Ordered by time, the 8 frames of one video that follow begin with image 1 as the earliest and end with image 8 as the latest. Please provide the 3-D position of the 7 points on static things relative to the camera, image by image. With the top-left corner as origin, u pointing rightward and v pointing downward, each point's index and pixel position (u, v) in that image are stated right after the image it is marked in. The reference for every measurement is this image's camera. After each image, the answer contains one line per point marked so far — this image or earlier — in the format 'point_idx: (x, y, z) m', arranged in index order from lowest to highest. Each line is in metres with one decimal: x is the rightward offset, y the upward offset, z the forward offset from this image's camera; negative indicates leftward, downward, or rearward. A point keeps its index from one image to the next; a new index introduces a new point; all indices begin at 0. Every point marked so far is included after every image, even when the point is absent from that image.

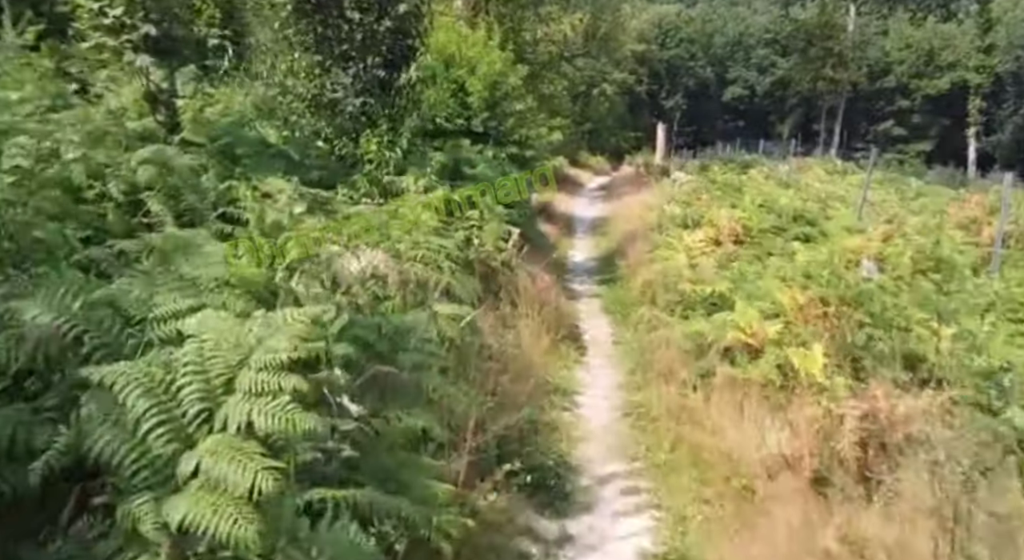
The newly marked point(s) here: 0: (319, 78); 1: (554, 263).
0: (-2.3, +2.5, +9.6) m
1: (+0.6, +0.3, +12.6) m
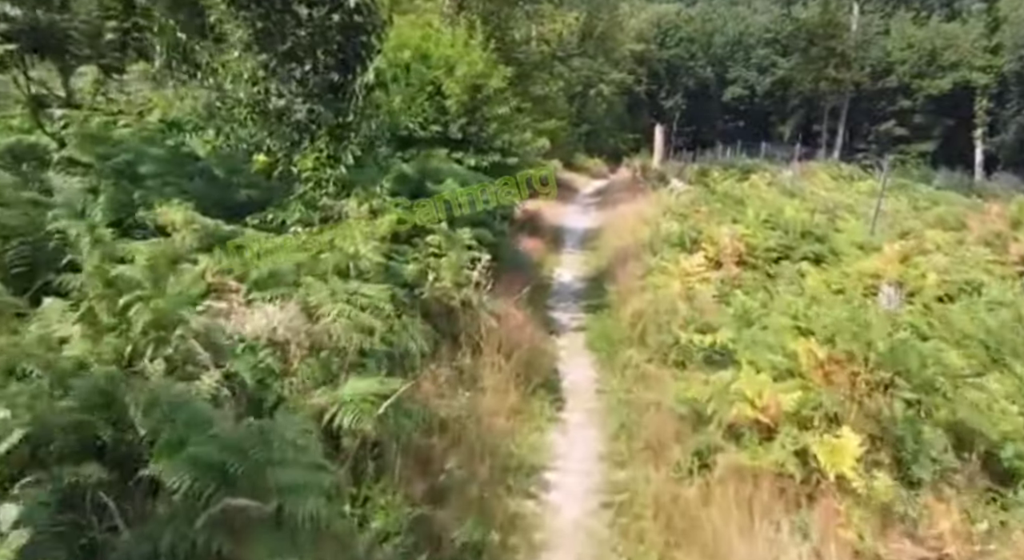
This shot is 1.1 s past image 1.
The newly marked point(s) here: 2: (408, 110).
0: (-2.6, +2.2, +8.3) m
1: (+0.3, -0.1, +11.2) m
2: (-1.8, +2.9, +13.0) m
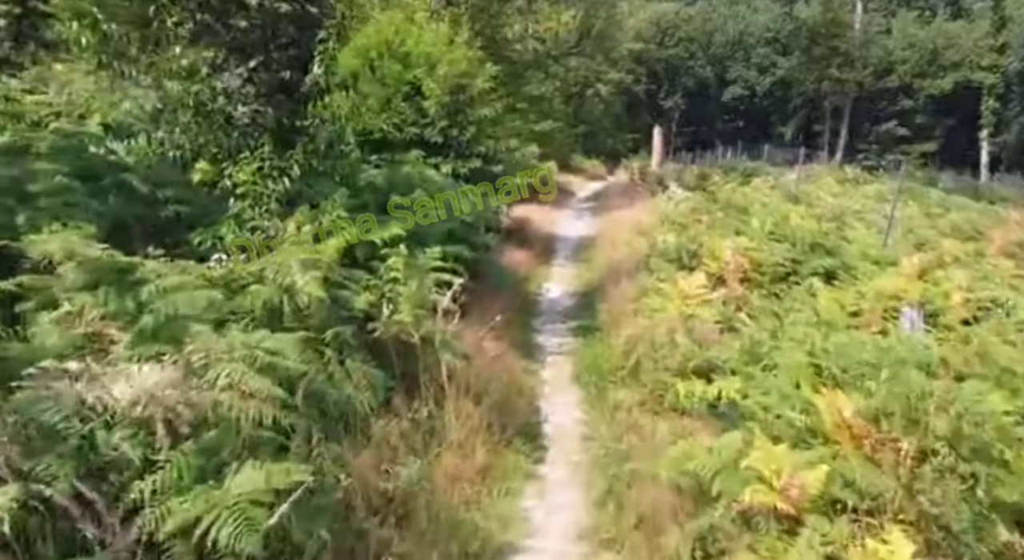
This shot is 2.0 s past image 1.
0: (-2.9, +1.9, +7.3) m
1: (0.0, -0.4, +10.2) m
2: (-2.1, +2.7, +12.0) m
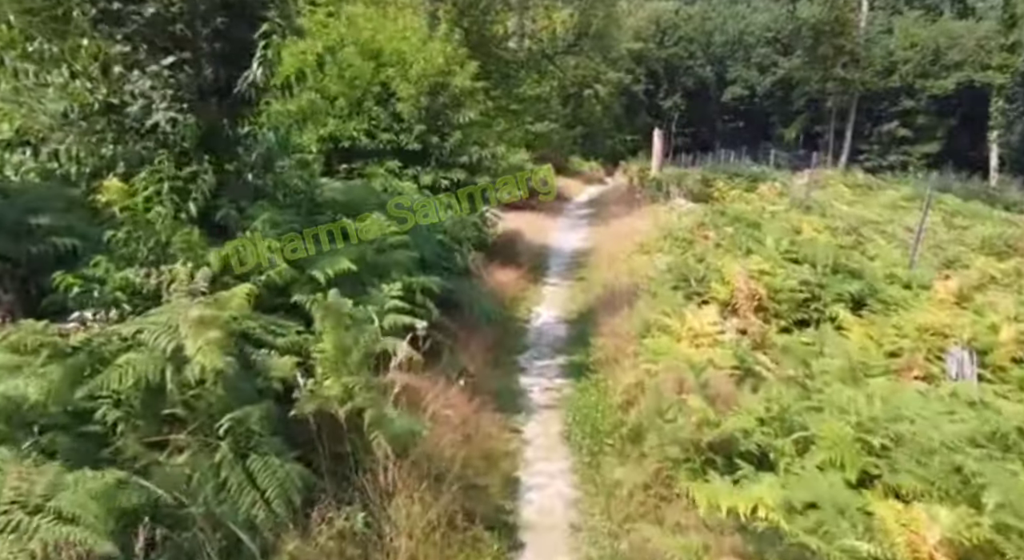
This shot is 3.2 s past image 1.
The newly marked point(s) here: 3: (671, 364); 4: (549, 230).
0: (-3.1, +1.5, +5.9) m
1: (-0.2, -0.7, +8.9) m
2: (-2.3, +2.3, +10.6) m
3: (+1.5, -0.8, +7.2) m
4: (+0.9, +1.3, +19.0) m
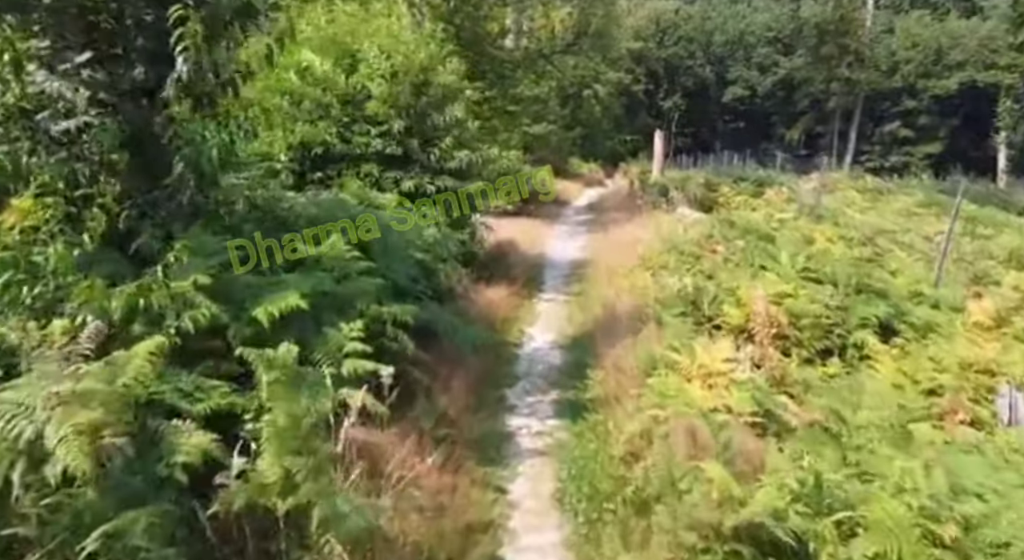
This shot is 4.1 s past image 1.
0: (-3.2, +1.3, +4.9) m
1: (-0.3, -1.0, +7.9) m
2: (-2.4, +2.1, +9.6) m
3: (+1.4, -1.0, +6.2) m
4: (+0.8, +1.0, +18.0) m
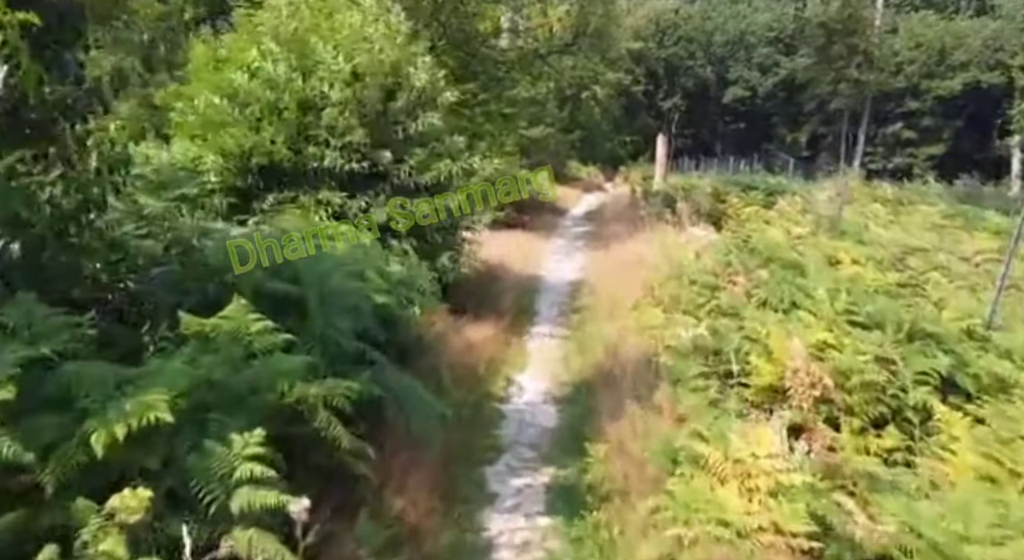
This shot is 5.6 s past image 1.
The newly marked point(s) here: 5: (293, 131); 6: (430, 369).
0: (-3.3, +0.8, +3.4) m
1: (-0.5, -1.4, +6.3) m
2: (-2.6, +1.6, +8.1) m
3: (+1.2, -1.5, +4.6) m
4: (+0.6, +0.5, +16.5) m
5: (-2.4, +1.6, +8.2) m
6: (-0.8, -0.8, +7.4) m
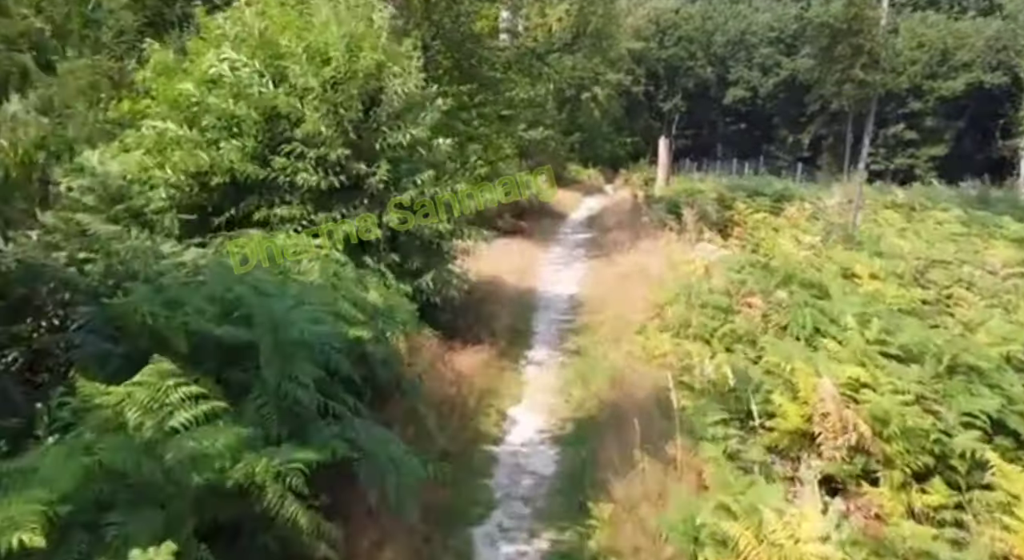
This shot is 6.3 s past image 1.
0: (-3.4, +0.6, +2.5) m
1: (-0.5, -1.7, +5.4) m
2: (-2.7, +1.3, +7.2) m
3: (+1.2, -1.7, +3.8) m
4: (+0.6, +0.3, +15.6) m
5: (-2.4, +1.3, +7.3) m
6: (-0.8, -1.1, +6.6) m
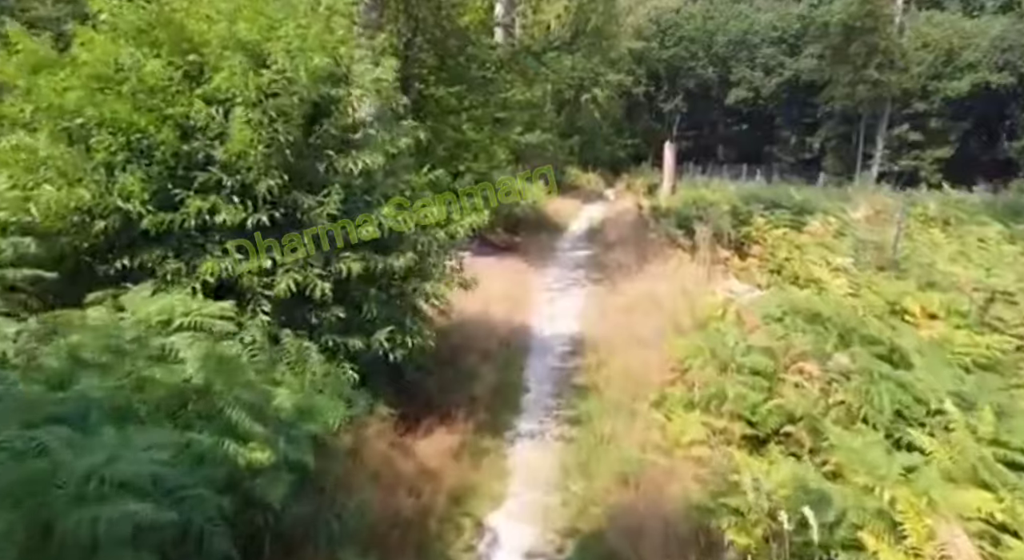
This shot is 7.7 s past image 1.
0: (-3.6, 0.0, +0.4) m
1: (-0.7, -2.2, +3.4) m
2: (-2.8, +0.8, +5.1) m
3: (+1.0, -2.3, +1.7) m
4: (+0.4, -0.3, +13.5) m
5: (-2.6, +0.8, +5.3) m
6: (-1.0, -1.6, +4.5) m
